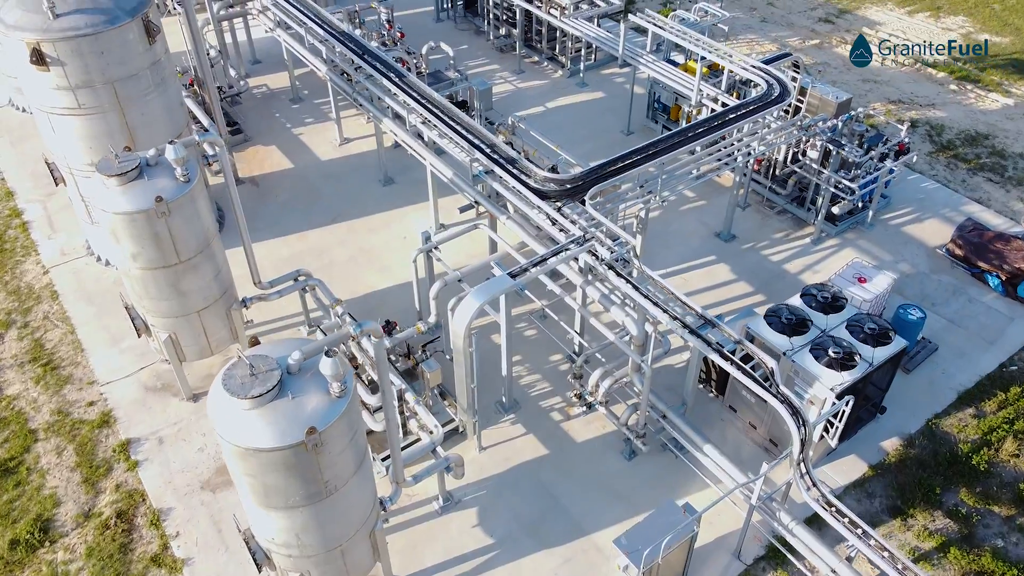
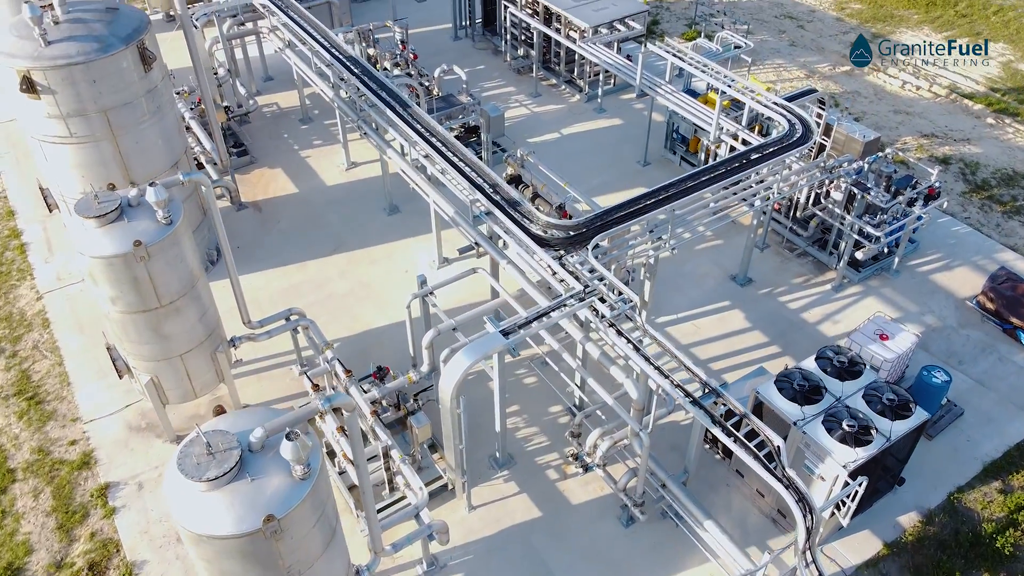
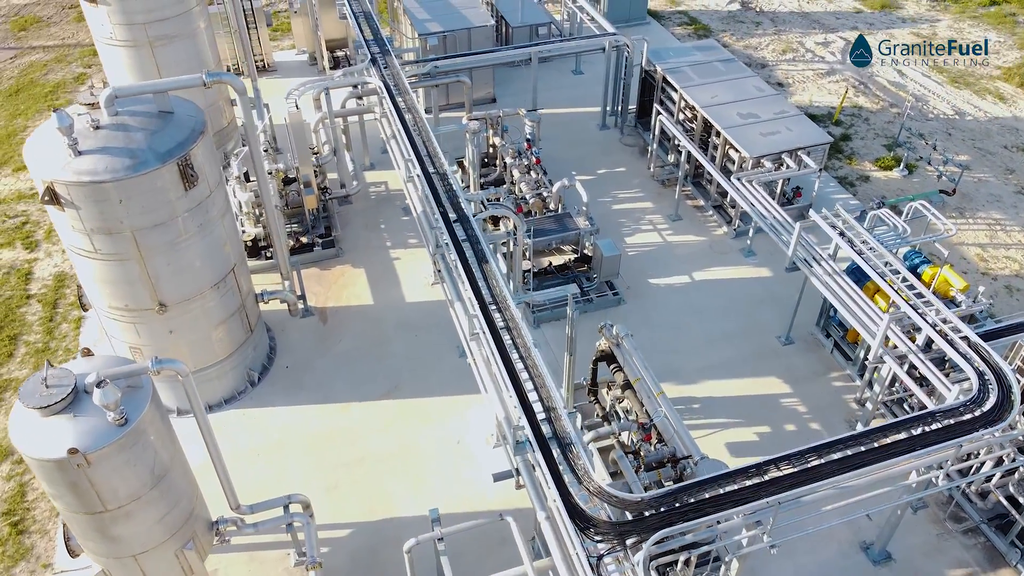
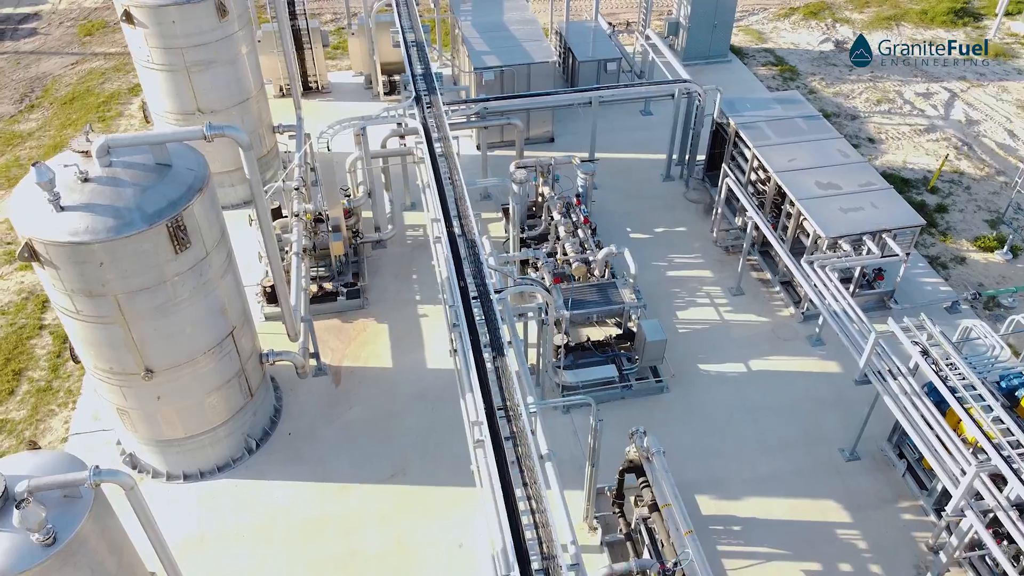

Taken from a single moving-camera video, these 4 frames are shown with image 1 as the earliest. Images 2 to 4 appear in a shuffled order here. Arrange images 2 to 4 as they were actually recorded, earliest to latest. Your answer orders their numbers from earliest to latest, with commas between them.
2, 3, 4
